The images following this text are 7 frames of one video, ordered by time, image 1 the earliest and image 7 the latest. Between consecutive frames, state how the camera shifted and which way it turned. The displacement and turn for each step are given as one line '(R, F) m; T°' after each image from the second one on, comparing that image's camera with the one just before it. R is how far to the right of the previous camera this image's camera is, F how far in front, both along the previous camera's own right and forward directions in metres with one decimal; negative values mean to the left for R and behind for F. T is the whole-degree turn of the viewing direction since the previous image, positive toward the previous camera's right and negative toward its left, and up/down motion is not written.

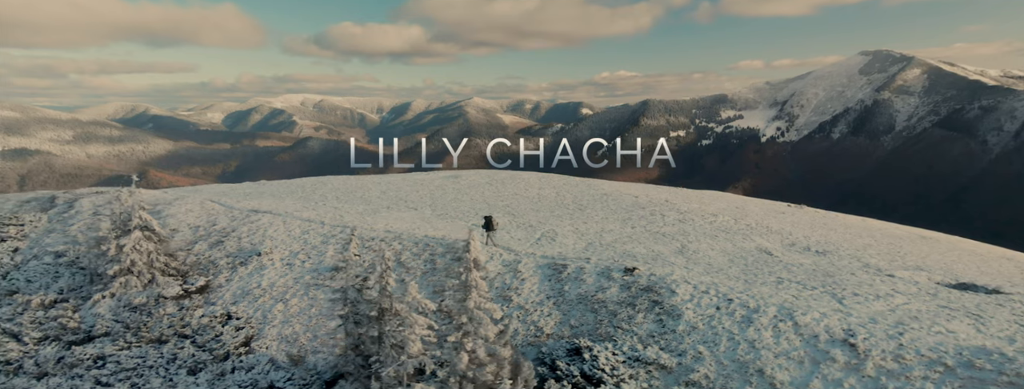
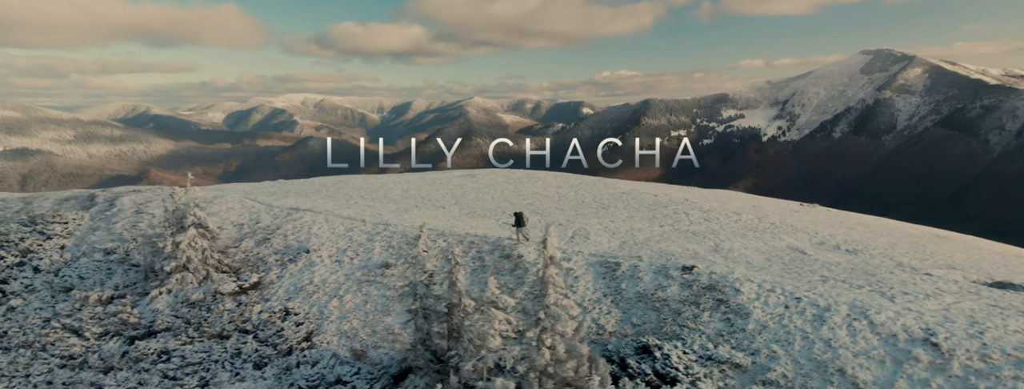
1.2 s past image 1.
(-1.5, +0.1) m; -1°
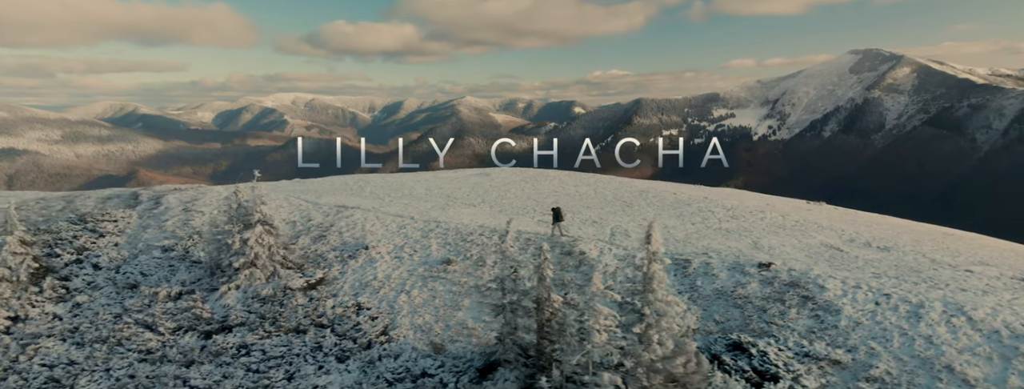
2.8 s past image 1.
(-2.1, +0.1) m; -1°
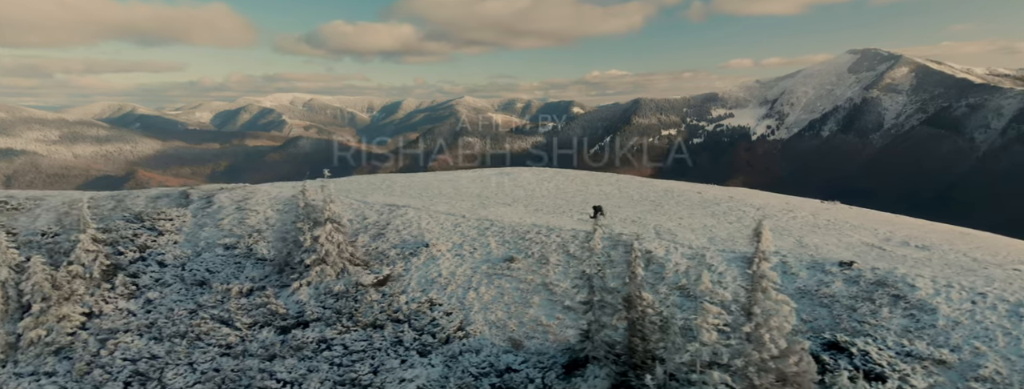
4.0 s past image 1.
(-2.0, -0.1) m; -2°
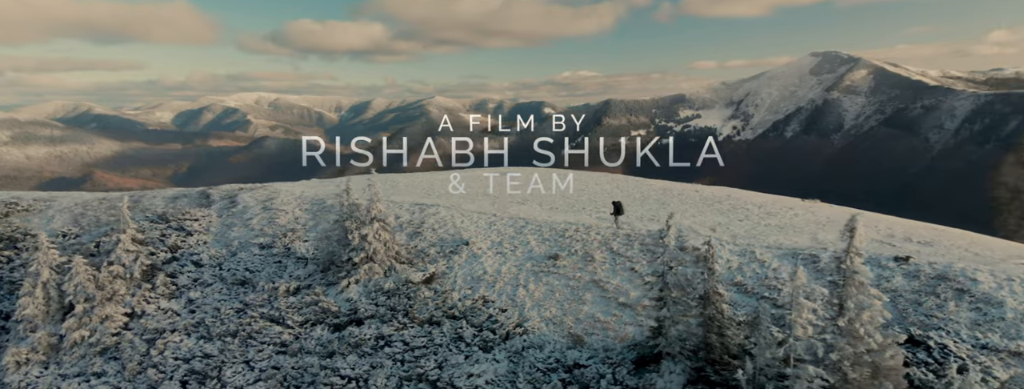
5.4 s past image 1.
(-2.1, 0.0) m; +1°
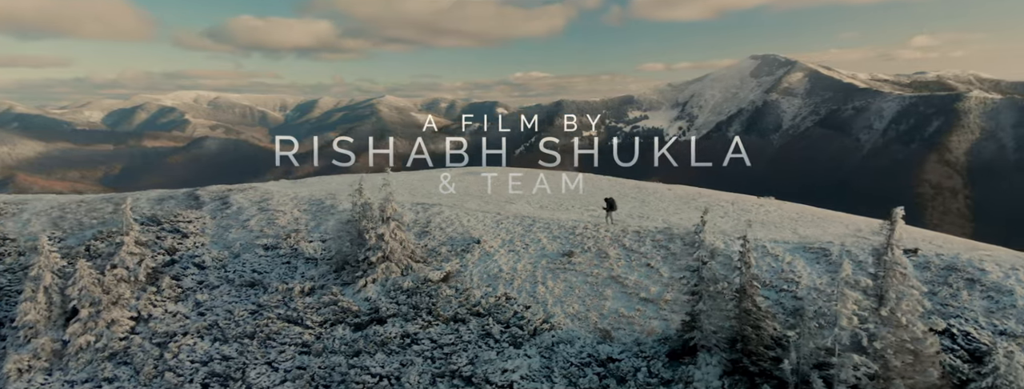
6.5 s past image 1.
(-1.6, 0.0) m; +3°
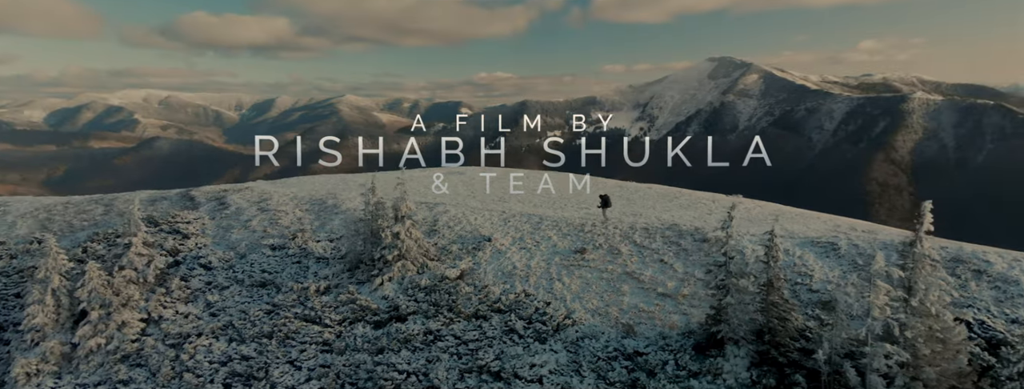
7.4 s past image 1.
(-1.3, -0.1) m; +2°
